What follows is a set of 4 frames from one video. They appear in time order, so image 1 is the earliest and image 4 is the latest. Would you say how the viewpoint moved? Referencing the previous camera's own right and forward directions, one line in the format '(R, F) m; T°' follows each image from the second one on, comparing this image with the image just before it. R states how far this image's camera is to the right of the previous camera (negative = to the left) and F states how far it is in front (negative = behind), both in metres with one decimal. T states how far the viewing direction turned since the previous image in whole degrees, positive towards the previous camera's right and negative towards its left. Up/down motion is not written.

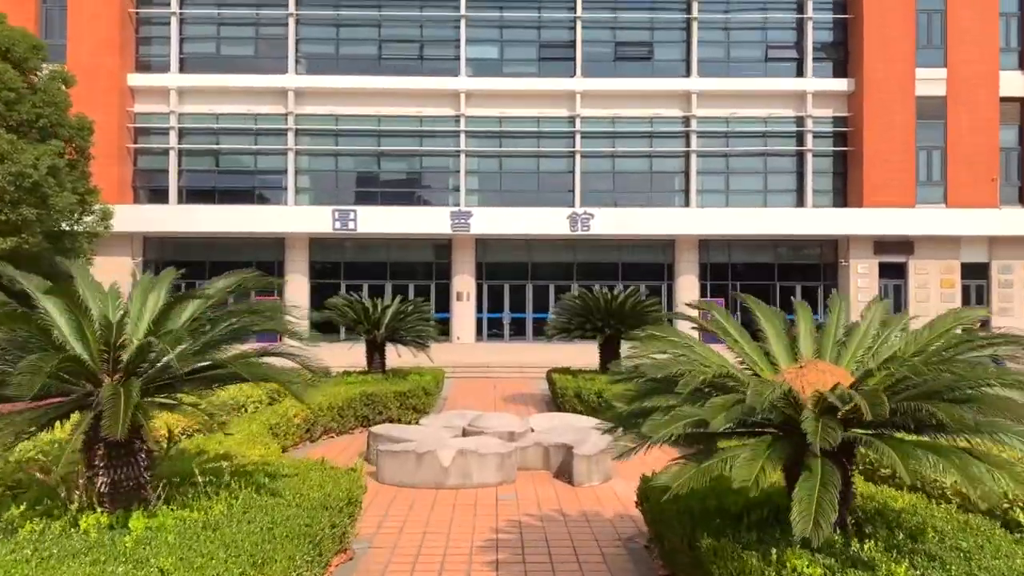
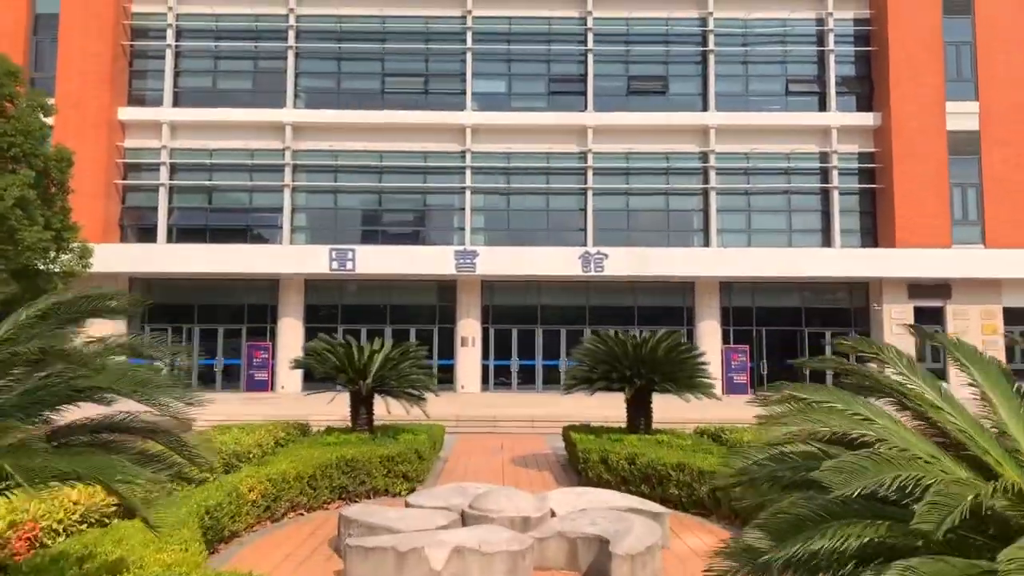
(-0.1, +1.7) m; 0°
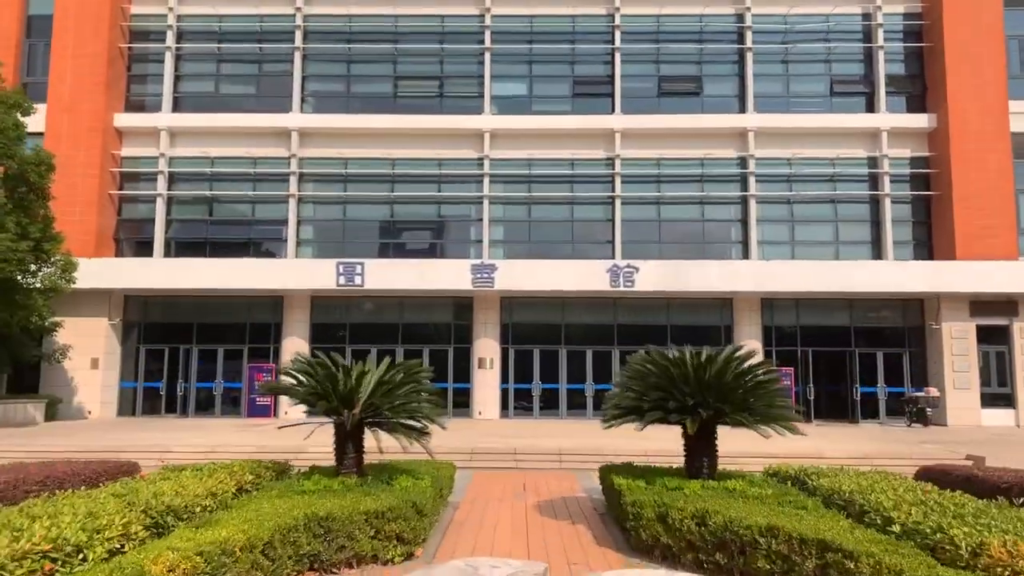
(-0.1, +2.0) m; -1°
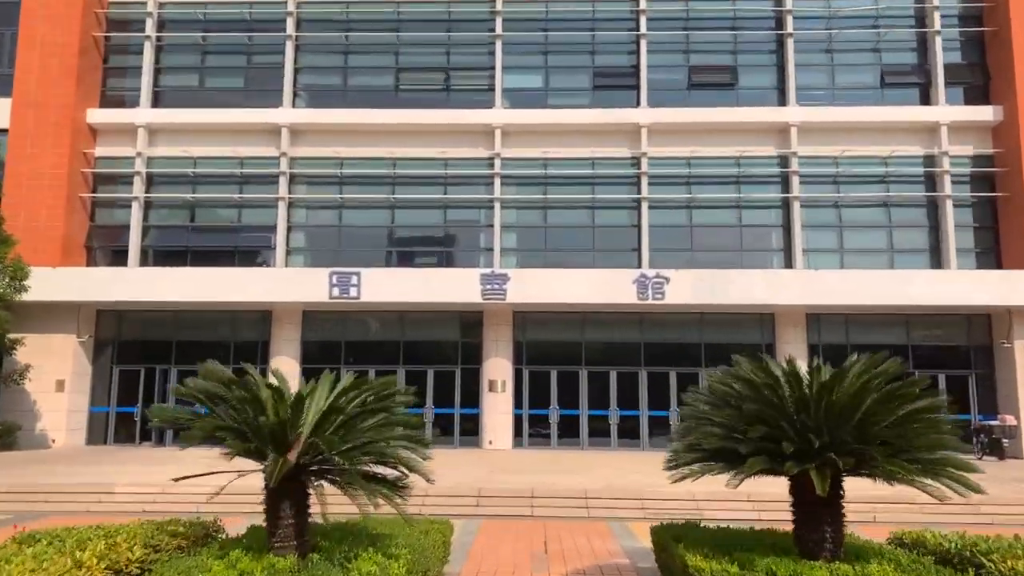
(0.0, +2.5) m; -1°
